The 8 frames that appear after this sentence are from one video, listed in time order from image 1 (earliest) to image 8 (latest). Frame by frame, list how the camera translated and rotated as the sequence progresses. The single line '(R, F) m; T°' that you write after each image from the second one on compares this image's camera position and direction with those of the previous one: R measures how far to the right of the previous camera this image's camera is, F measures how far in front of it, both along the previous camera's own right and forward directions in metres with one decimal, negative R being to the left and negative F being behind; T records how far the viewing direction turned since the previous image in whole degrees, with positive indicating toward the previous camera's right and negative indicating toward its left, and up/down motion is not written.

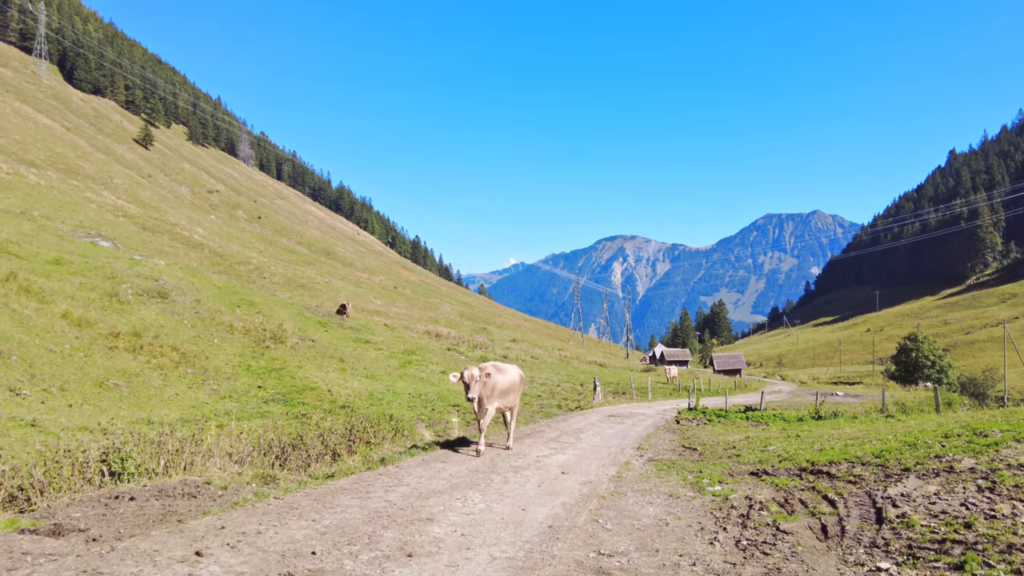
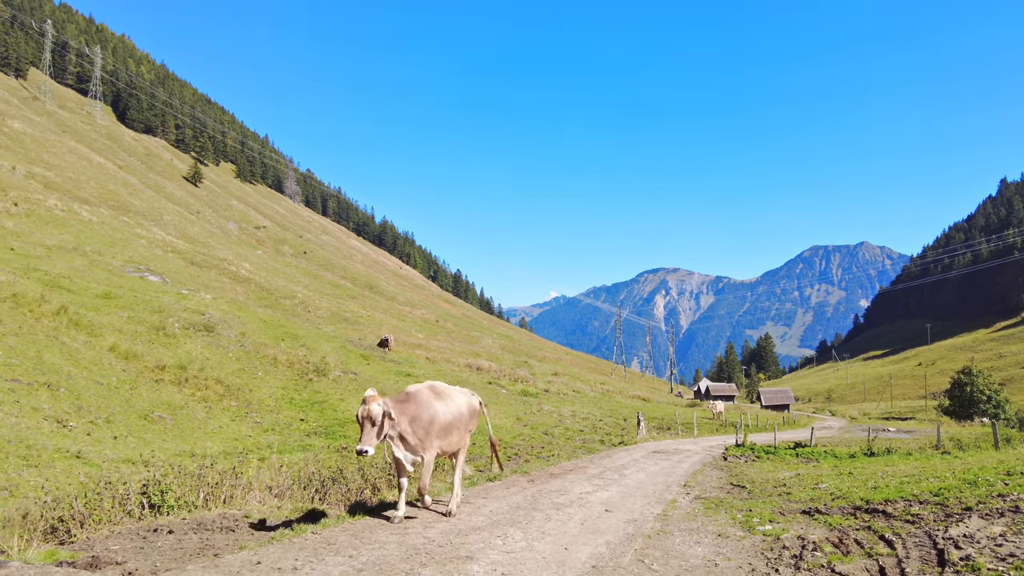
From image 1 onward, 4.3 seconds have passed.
(-0.1, +0.3) m; -4°
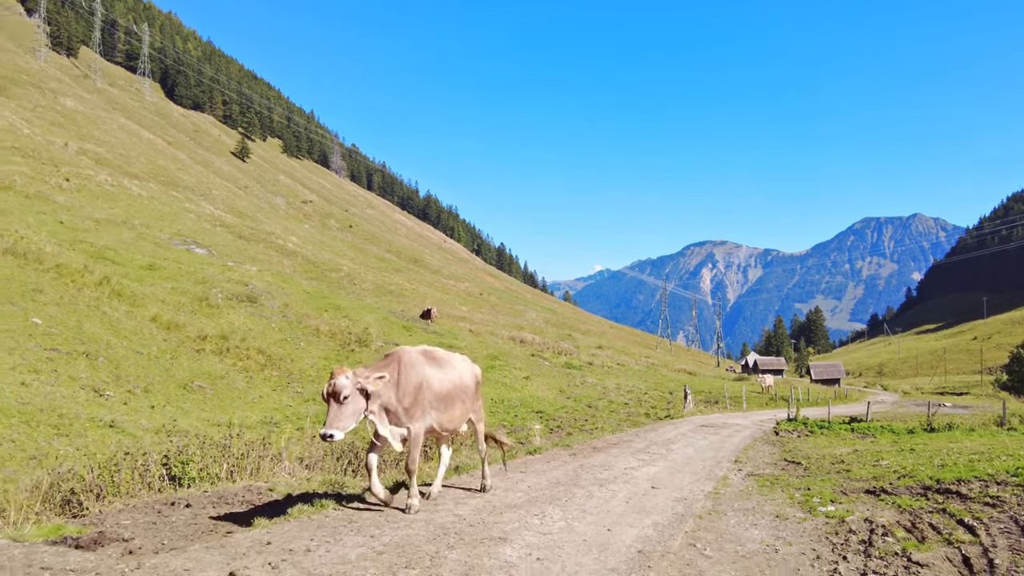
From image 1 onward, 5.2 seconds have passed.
(+0.2, +0.8) m; -5°
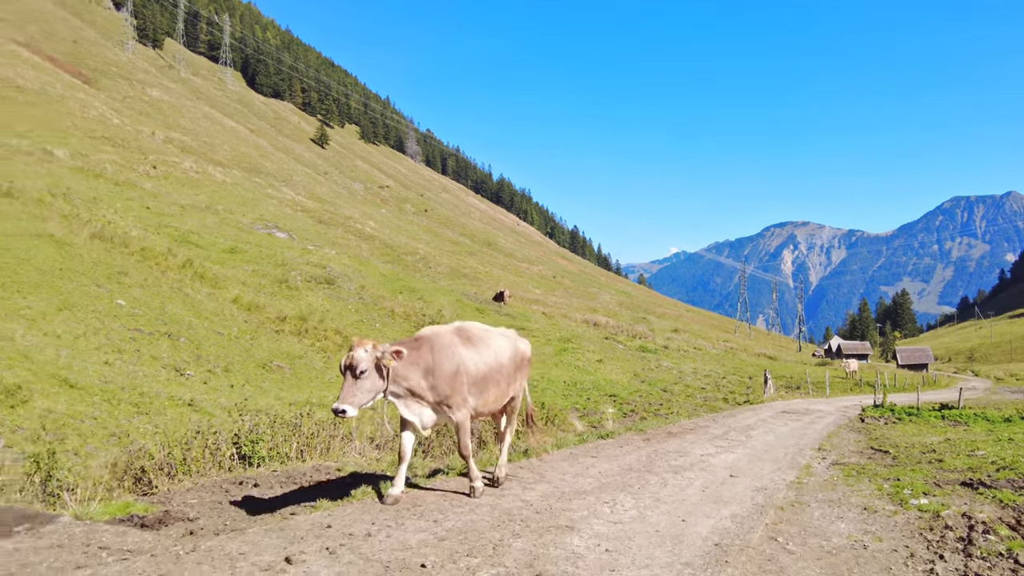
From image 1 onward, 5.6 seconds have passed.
(+0.1, +0.6) m; -8°
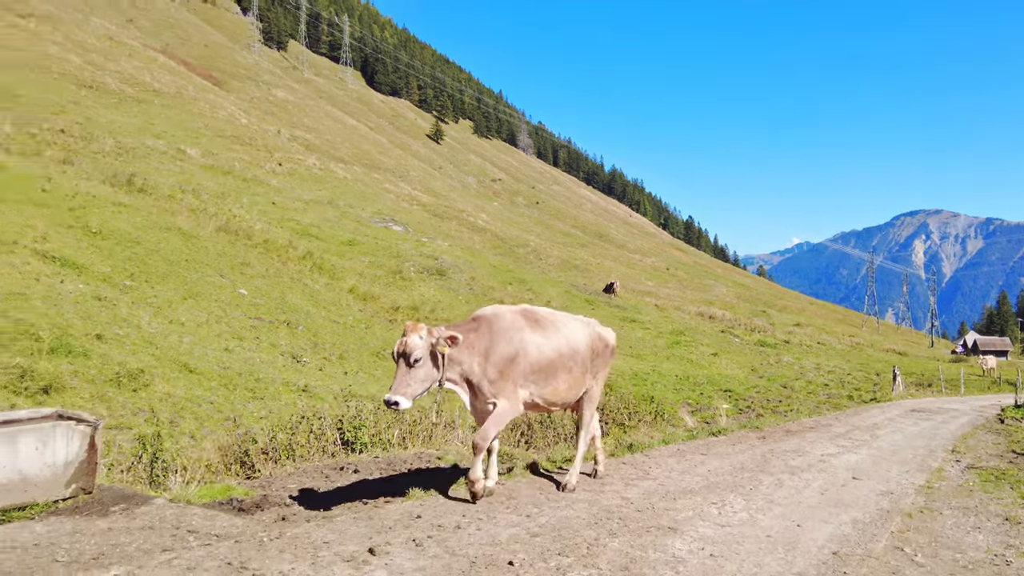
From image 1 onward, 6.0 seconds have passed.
(0.0, +0.6) m; -11°
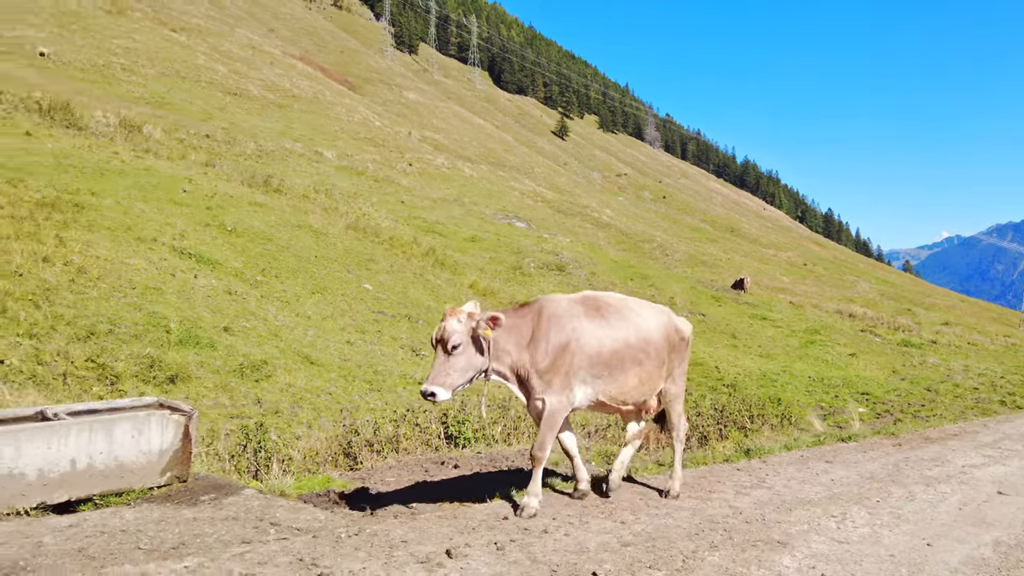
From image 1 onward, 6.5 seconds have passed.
(+0.1, +0.4) m; -11°
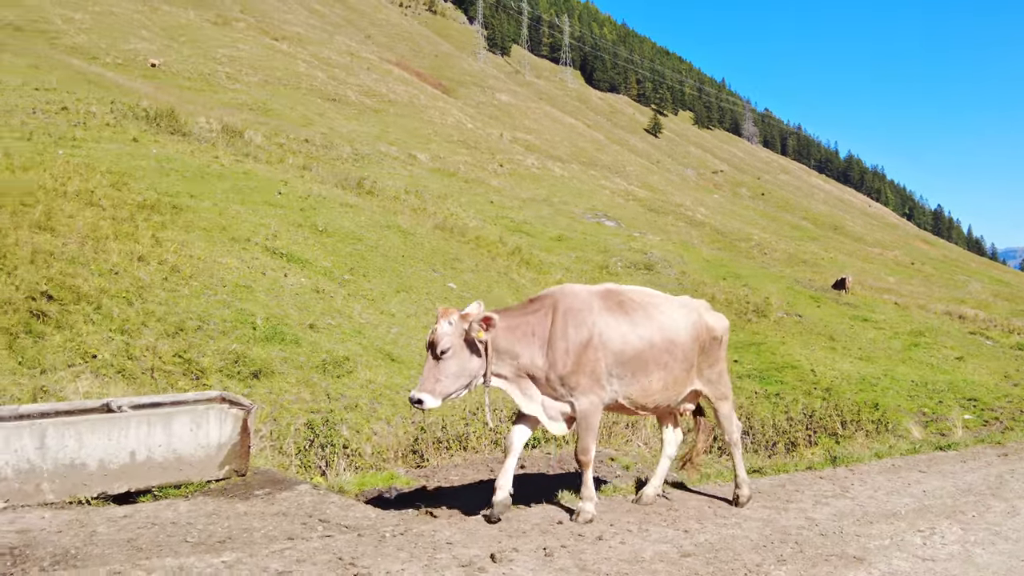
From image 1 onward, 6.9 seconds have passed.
(+0.2, +0.2) m; -7°
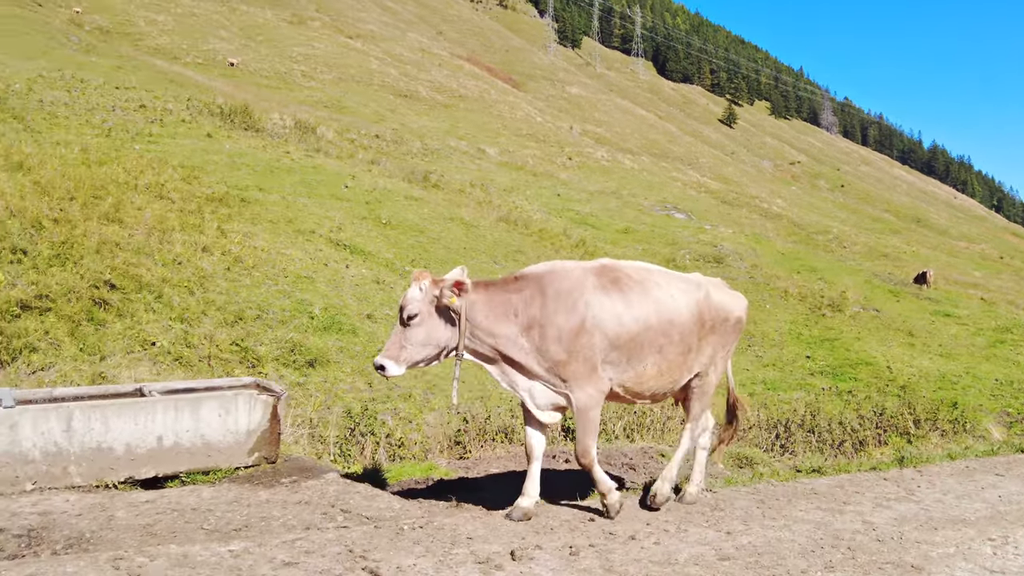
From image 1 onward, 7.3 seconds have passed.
(+0.3, +0.1) m; -5°
